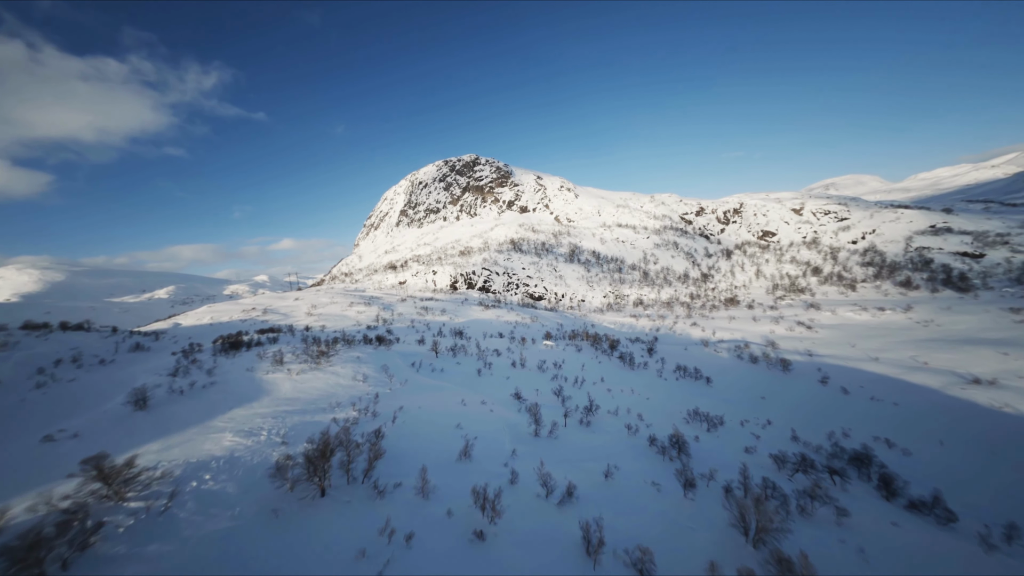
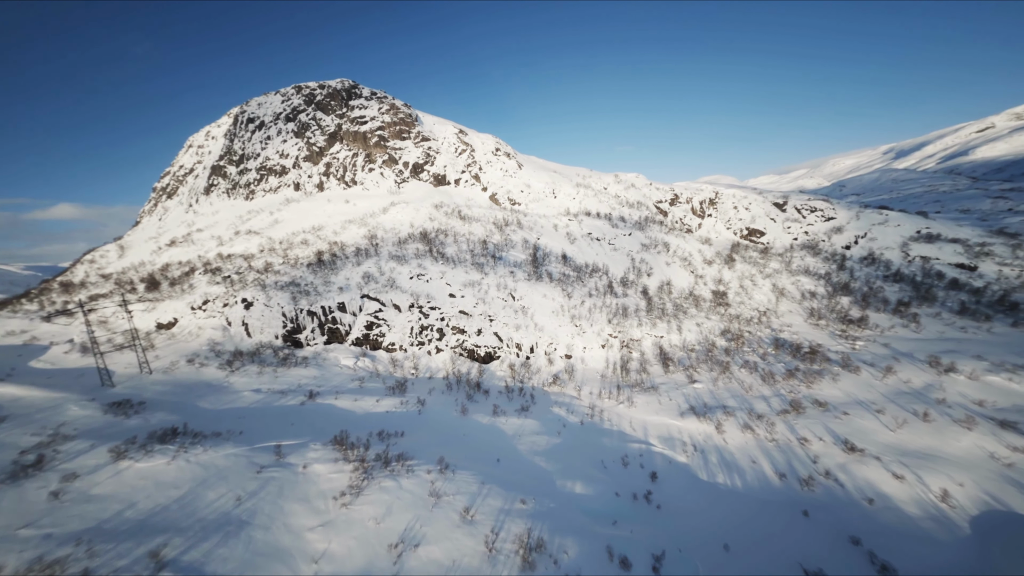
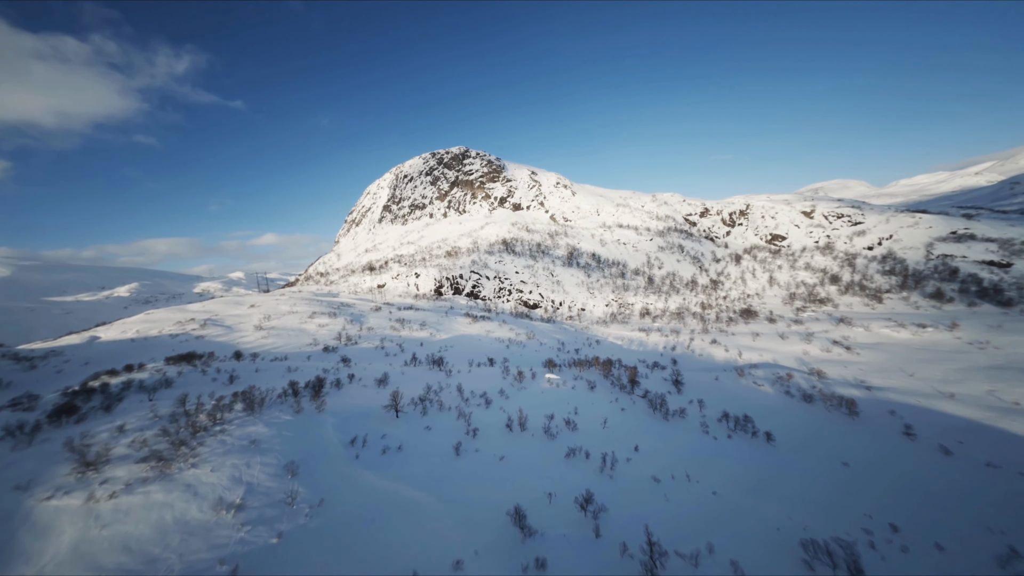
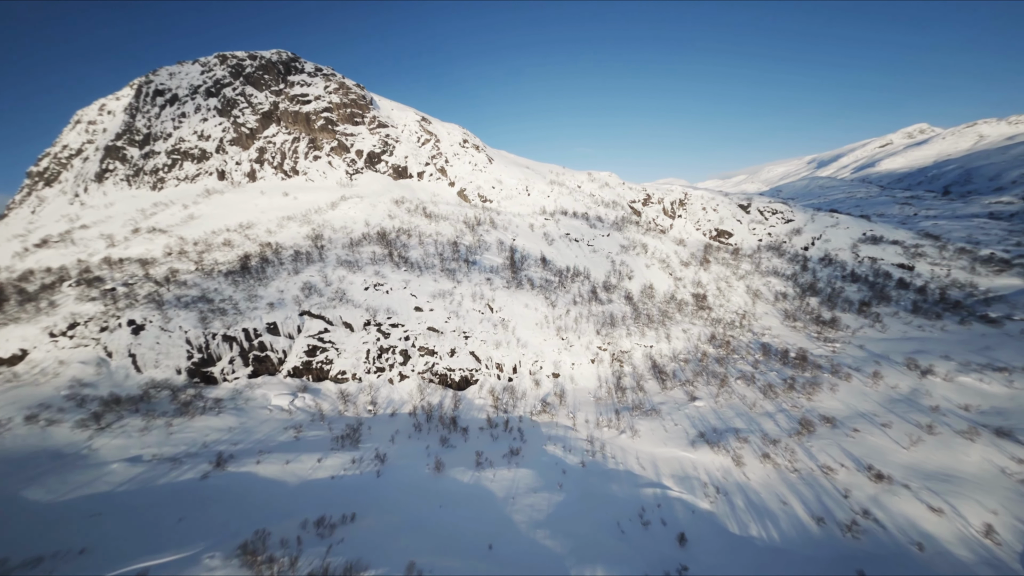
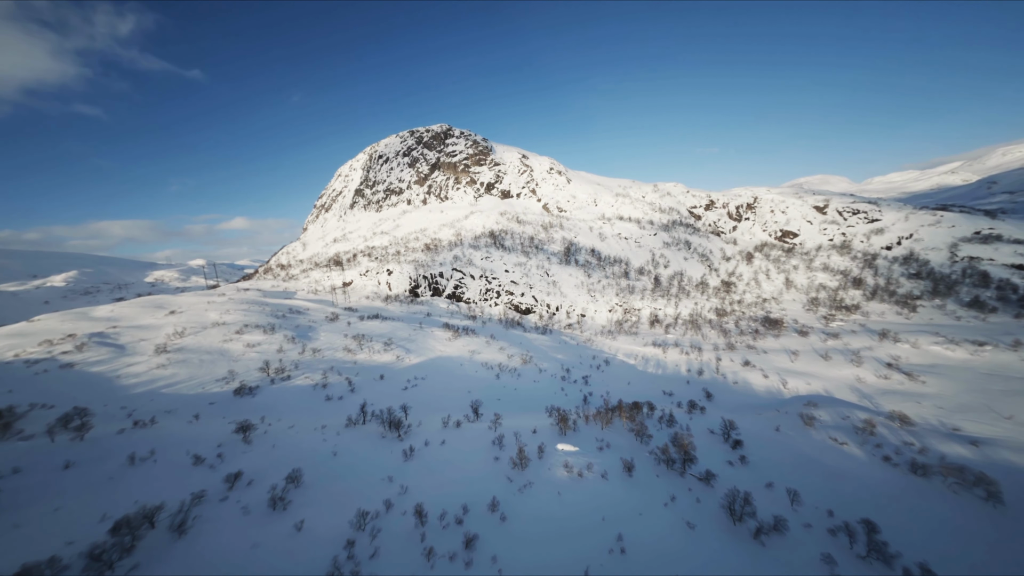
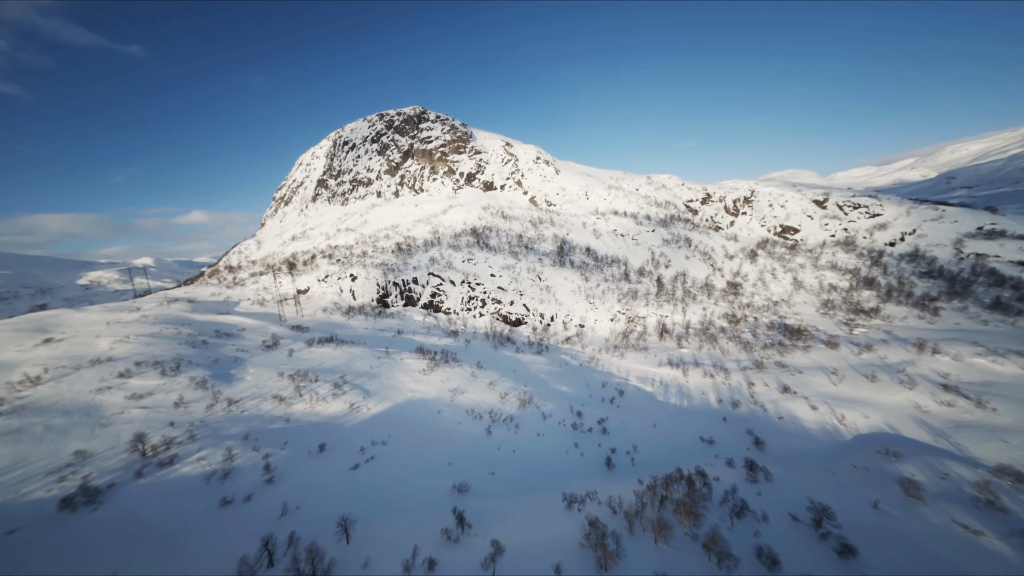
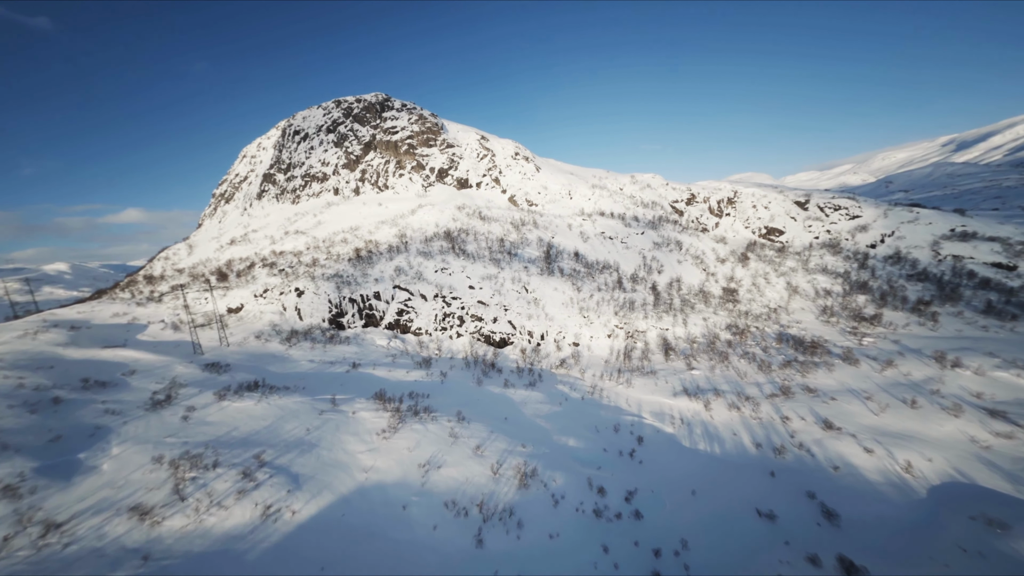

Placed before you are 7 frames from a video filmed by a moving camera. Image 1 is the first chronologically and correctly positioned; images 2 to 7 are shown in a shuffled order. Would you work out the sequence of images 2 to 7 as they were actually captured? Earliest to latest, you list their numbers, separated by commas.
3, 5, 6, 7, 2, 4
